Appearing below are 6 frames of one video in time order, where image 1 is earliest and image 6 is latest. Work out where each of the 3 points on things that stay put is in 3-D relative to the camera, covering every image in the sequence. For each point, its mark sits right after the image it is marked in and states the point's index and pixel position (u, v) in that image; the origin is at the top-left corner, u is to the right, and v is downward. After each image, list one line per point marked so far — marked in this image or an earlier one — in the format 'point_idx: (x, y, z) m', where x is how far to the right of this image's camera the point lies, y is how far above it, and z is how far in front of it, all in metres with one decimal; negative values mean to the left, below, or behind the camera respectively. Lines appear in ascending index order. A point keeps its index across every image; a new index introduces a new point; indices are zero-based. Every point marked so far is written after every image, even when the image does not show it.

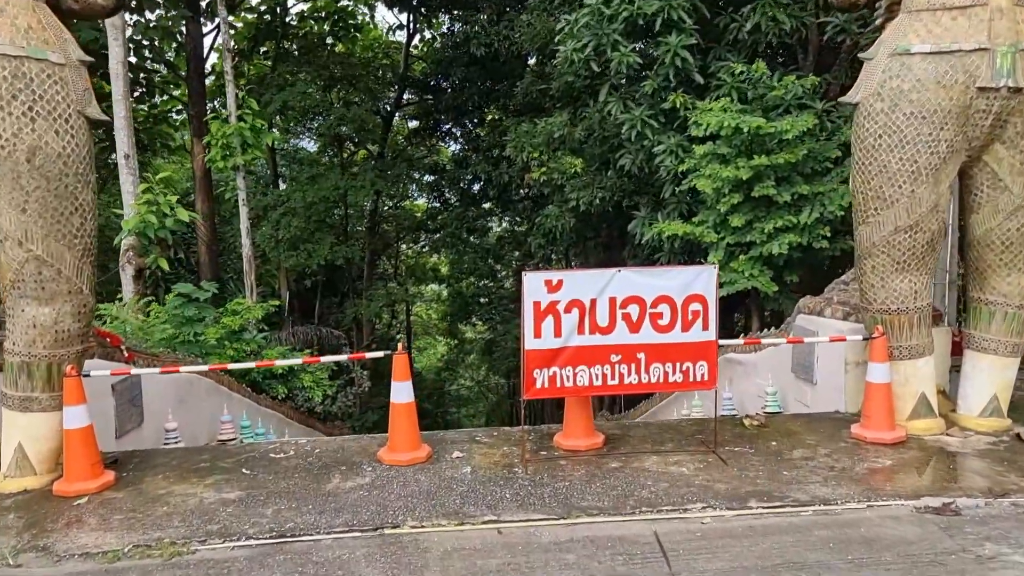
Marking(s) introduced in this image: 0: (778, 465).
0: (+1.1, -0.7, +3.4) m
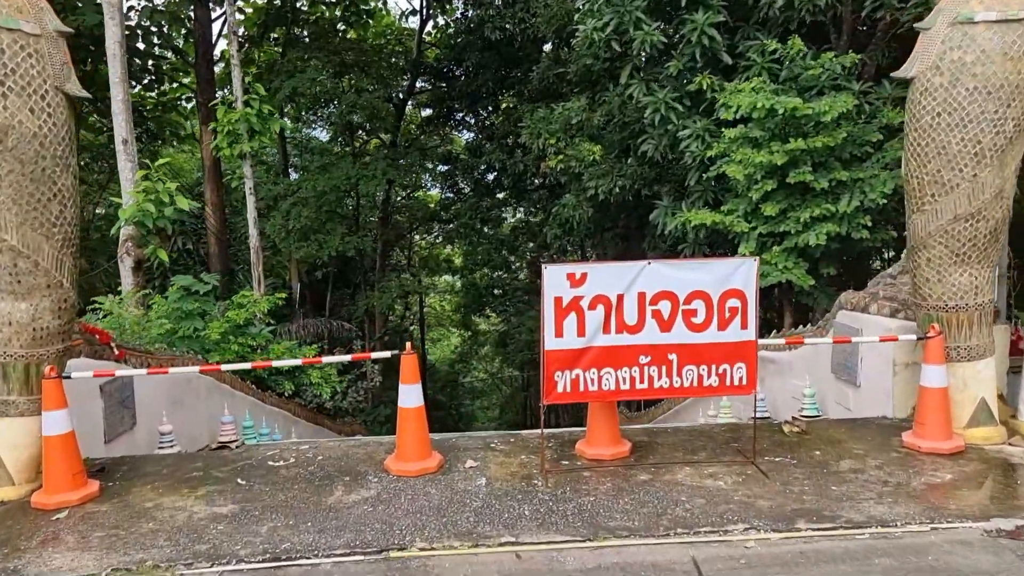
0: (+1.2, -0.7, +3.1) m
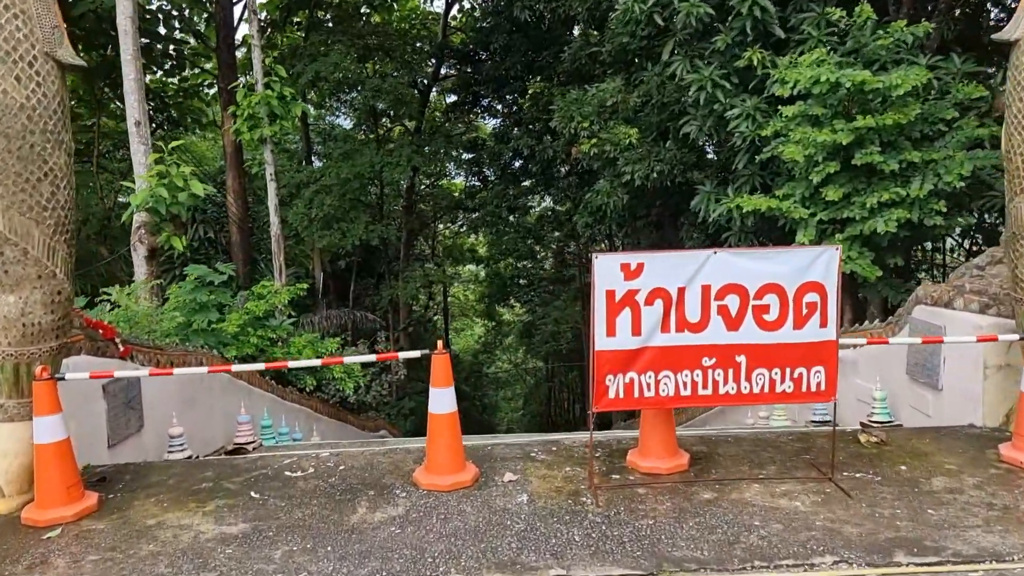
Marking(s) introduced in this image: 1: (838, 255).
0: (+1.3, -0.7, +2.7) m
1: (+1.1, +0.1, +2.8) m
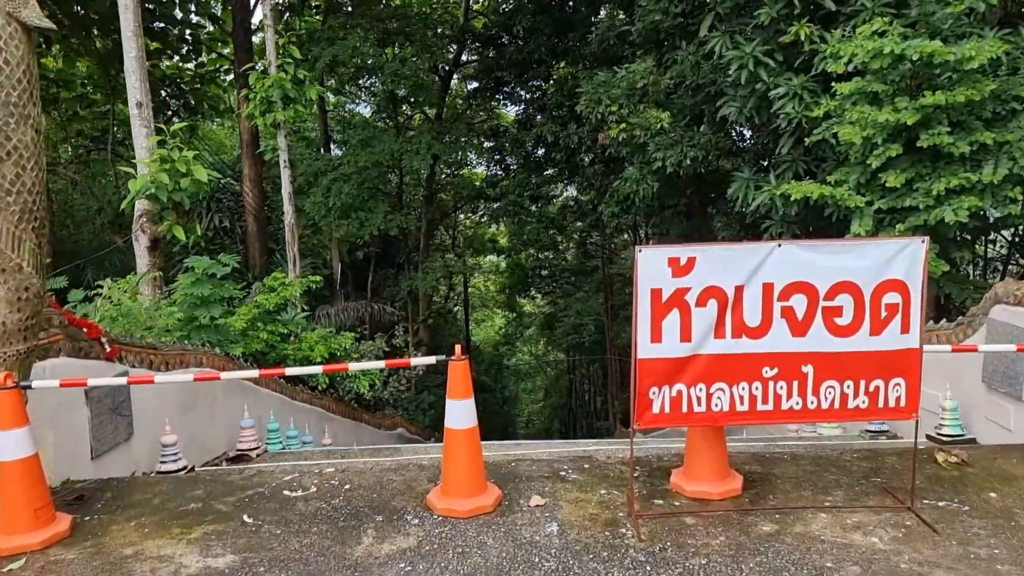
0: (+1.4, -0.7, +2.3) m
1: (+1.2, +0.1, +2.4) m
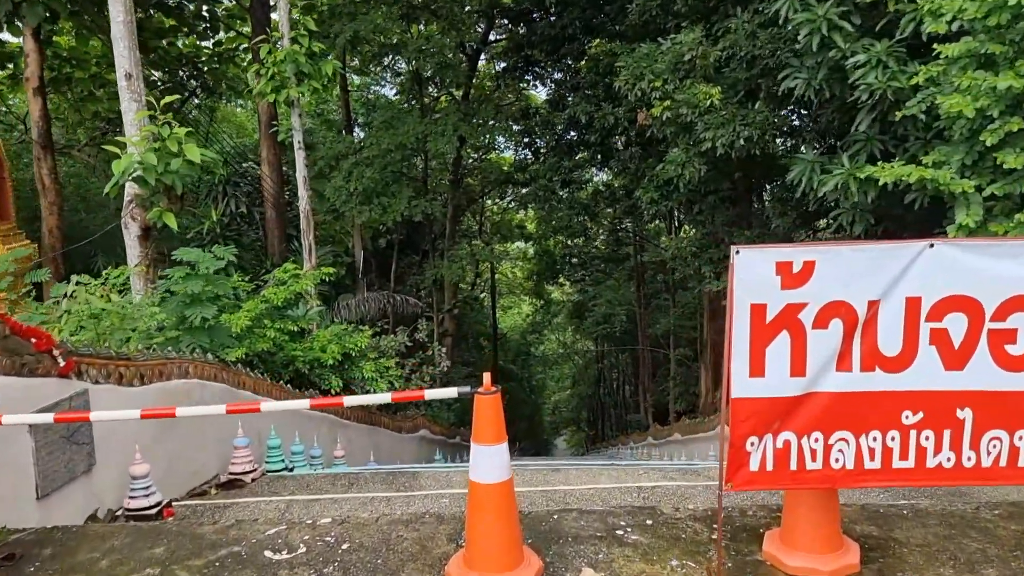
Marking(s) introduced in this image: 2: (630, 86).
0: (+1.5, -0.7, +1.6) m
1: (+1.3, +0.1, +1.7) m
2: (+1.0, +1.8, +7.2) m
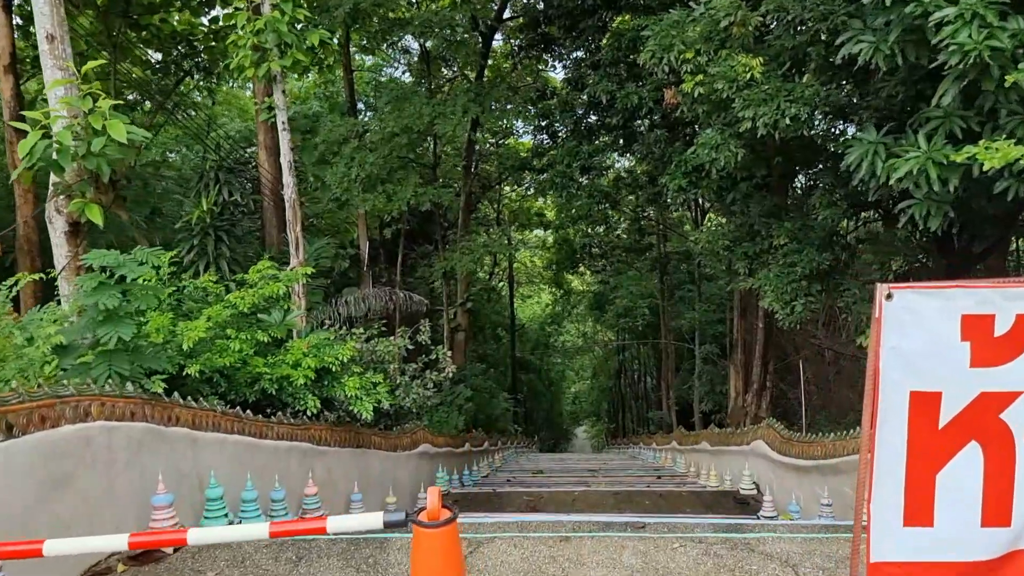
0: (+1.5, -0.8, +0.8) m
1: (+1.2, 0.0, +0.9) m
2: (+1.1, +1.8, +6.3) m
